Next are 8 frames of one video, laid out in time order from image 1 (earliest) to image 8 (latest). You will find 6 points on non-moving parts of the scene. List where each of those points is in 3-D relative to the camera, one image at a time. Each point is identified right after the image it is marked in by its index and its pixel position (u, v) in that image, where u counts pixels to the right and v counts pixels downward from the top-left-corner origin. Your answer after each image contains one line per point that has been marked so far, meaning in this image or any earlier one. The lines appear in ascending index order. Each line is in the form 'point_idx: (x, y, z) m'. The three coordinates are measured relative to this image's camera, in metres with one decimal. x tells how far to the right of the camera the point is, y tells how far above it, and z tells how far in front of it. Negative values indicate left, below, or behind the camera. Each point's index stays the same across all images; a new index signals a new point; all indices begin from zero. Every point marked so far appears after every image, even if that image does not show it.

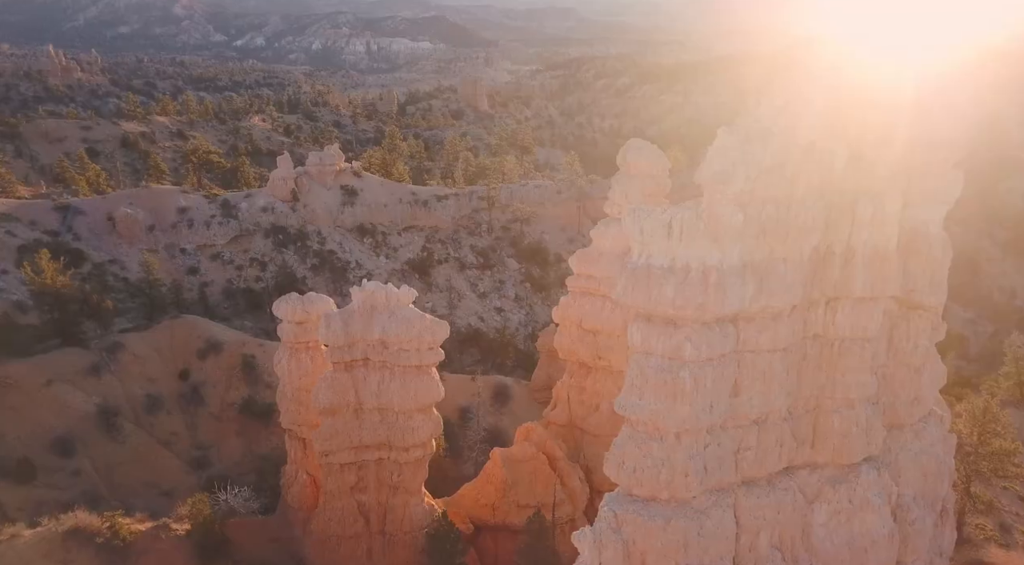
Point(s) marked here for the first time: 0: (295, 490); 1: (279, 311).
0: (-4.0, -3.8, +13.6) m
1: (-4.1, -0.5, +12.9) m
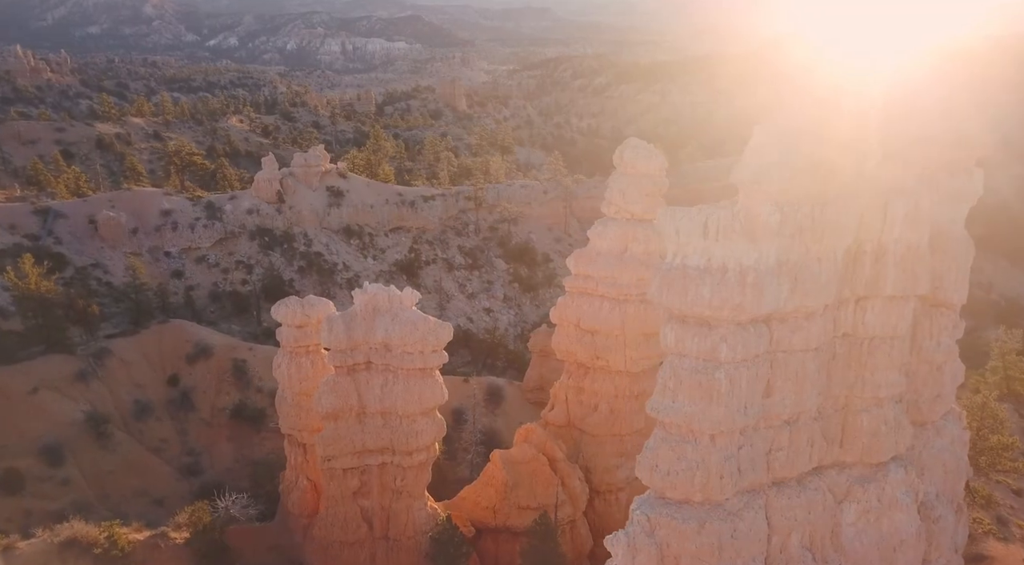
0: (-3.9, -3.8, +13.4) m
1: (-4.0, -0.6, +12.7) m
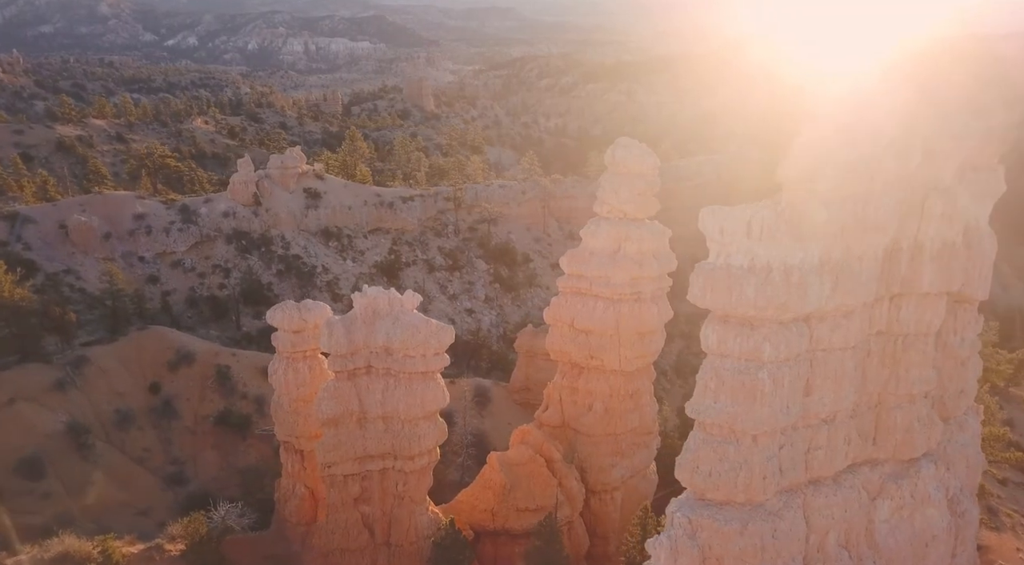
0: (-3.9, -3.9, +13.1) m
1: (-4.0, -0.6, +12.5) m
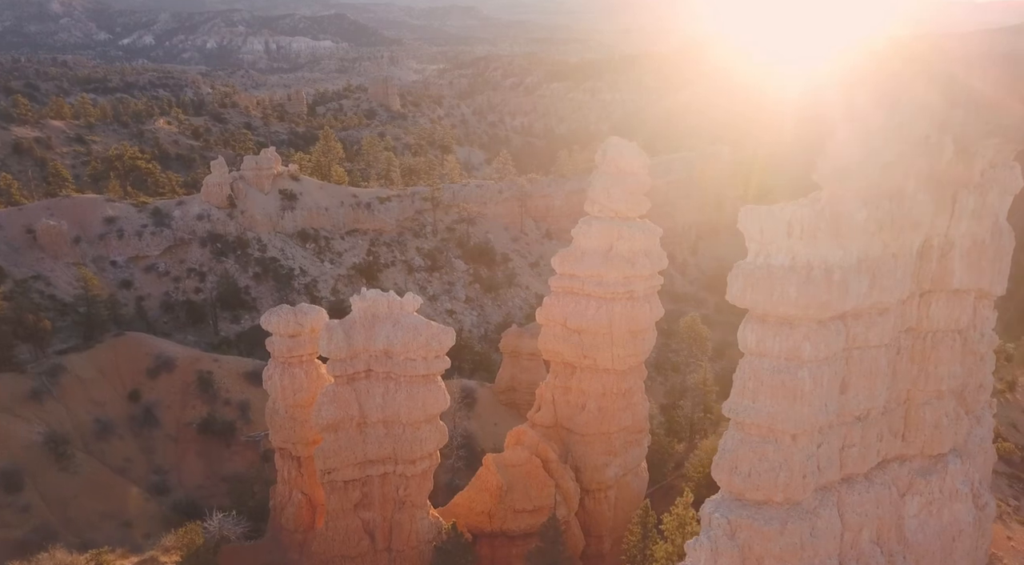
0: (-3.9, -4.0, +12.9) m
1: (-4.0, -0.7, +12.3) m
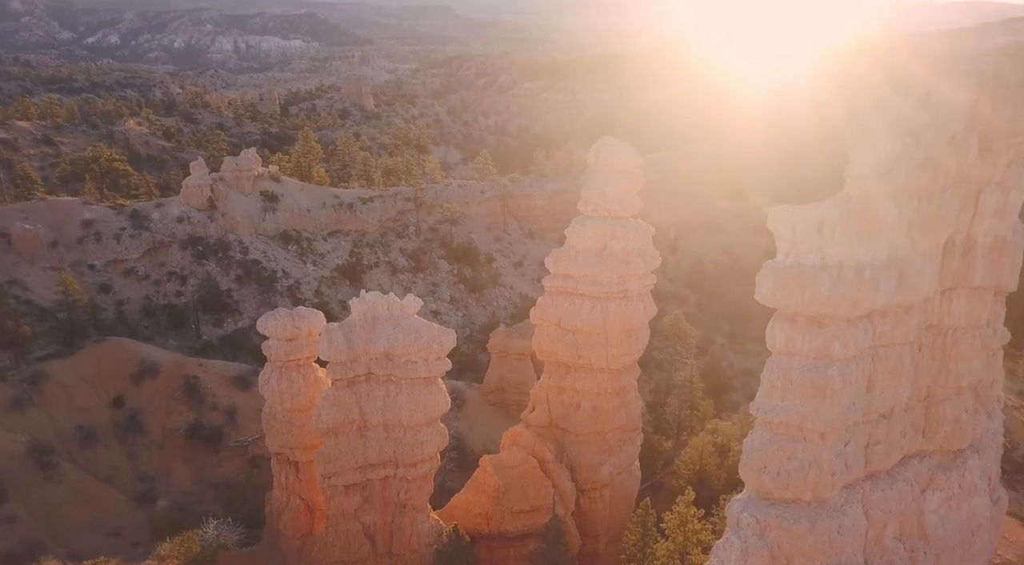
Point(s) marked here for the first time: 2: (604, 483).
0: (-3.8, -4.0, +12.7) m
1: (-4.0, -0.8, +12.1) m
2: (+2.1, -4.5, +16.6) m
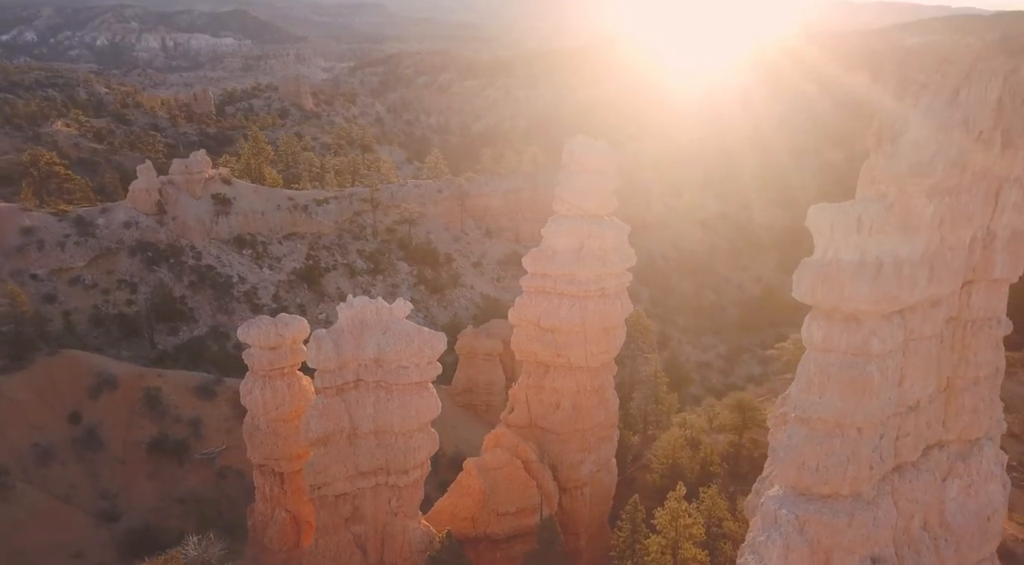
0: (-4.0, -4.1, +12.4) m
1: (-4.2, -0.9, +11.7) m
2: (+1.7, -4.5, +16.7) m
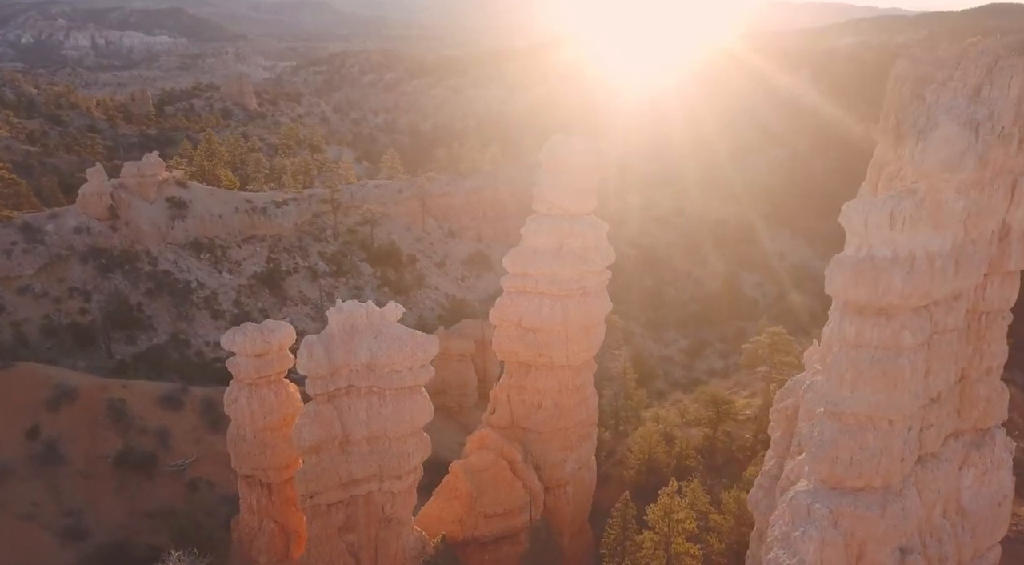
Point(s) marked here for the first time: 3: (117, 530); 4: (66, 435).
0: (-4.1, -4.2, +12.0) m
1: (-4.3, -1.0, +11.4) m
2: (+1.3, -4.4, +16.7) m
3: (-9.5, -6.0, +18.0) m
4: (-11.6, -3.9, +19.4) m
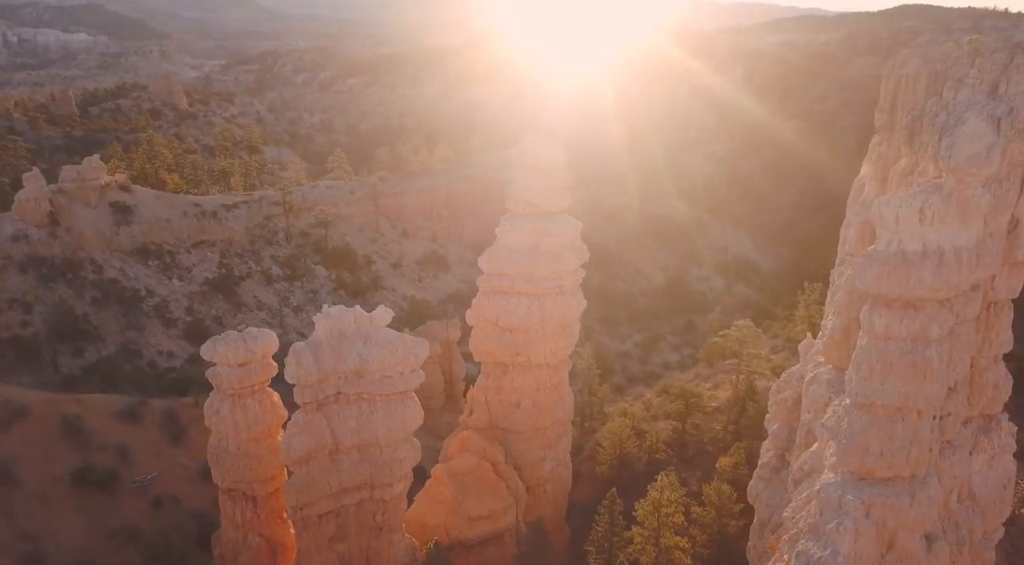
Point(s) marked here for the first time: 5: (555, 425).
0: (-4.2, -4.3, +11.7) m
1: (-4.4, -1.1, +10.9) m
2: (+0.9, -4.4, +16.7) m
3: (-10.0, -6.2, +17.2) m
4: (-12.2, -4.2, +18.5) m
5: (+1.0, -3.2, +16.8) m
